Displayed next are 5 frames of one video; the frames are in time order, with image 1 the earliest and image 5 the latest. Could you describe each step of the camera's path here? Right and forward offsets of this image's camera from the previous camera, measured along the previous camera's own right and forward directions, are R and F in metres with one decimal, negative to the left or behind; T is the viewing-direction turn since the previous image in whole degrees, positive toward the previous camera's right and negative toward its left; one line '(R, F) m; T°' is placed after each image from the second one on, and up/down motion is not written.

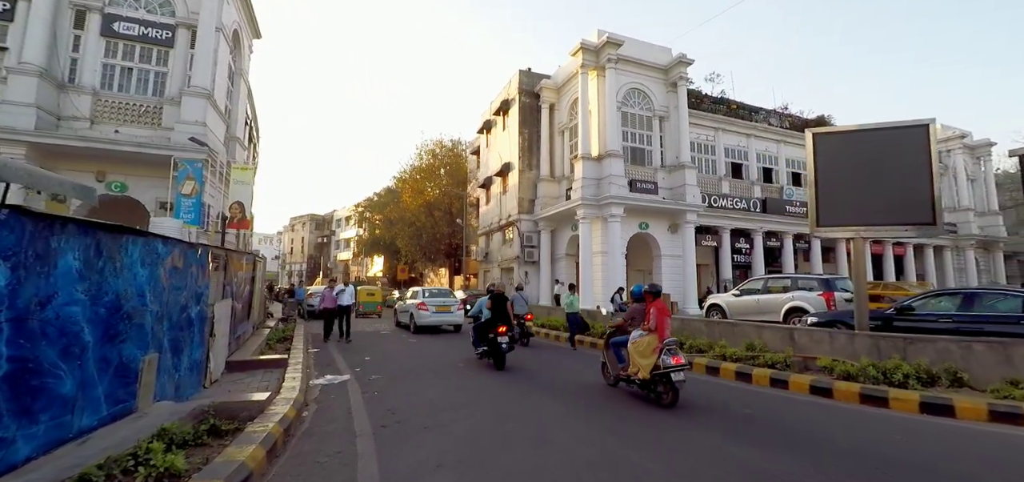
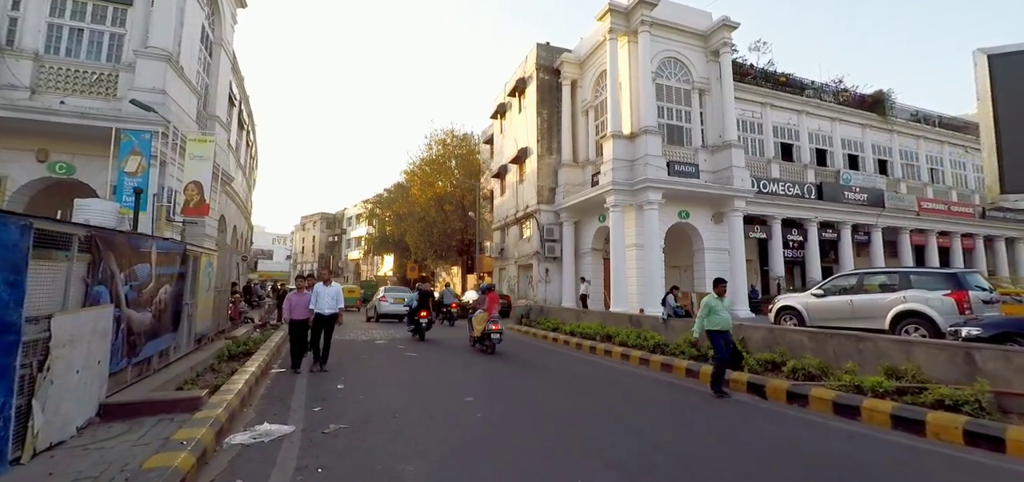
(-0.2, +2.7) m; -2°
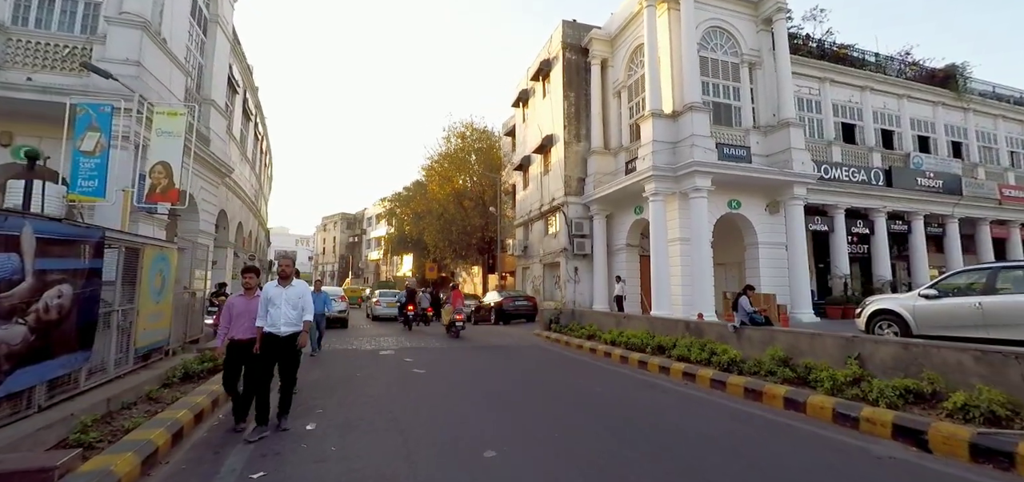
(-0.2, +2.0) m; -2°
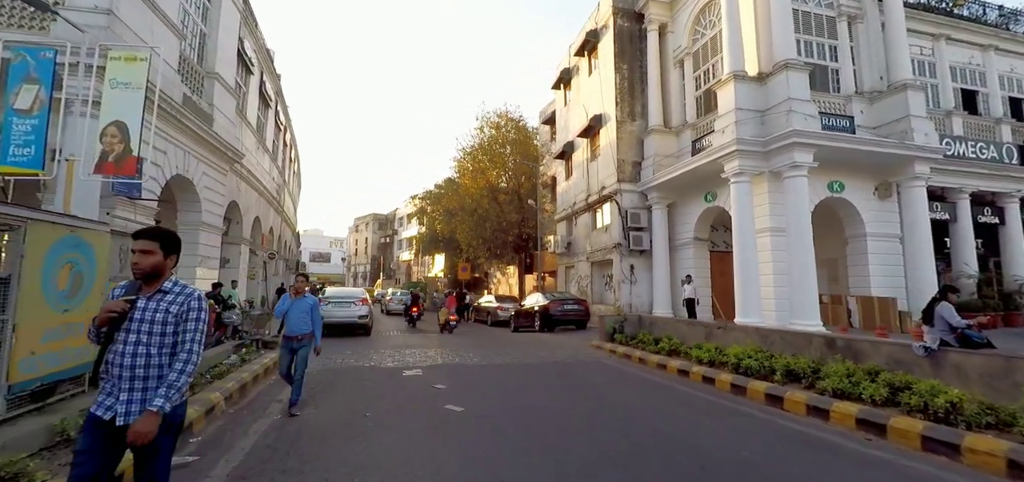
(-0.5, +2.5) m; -4°
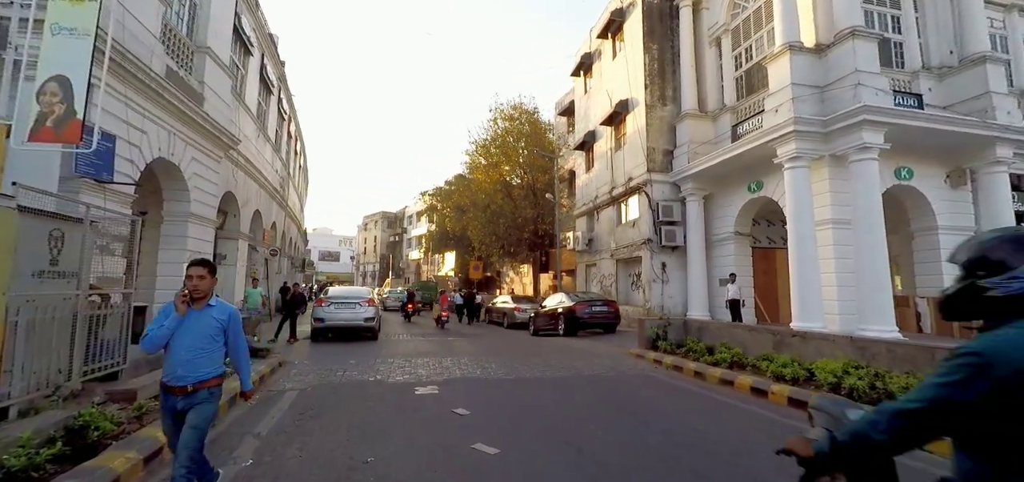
(-0.4, +1.4) m; -1°
